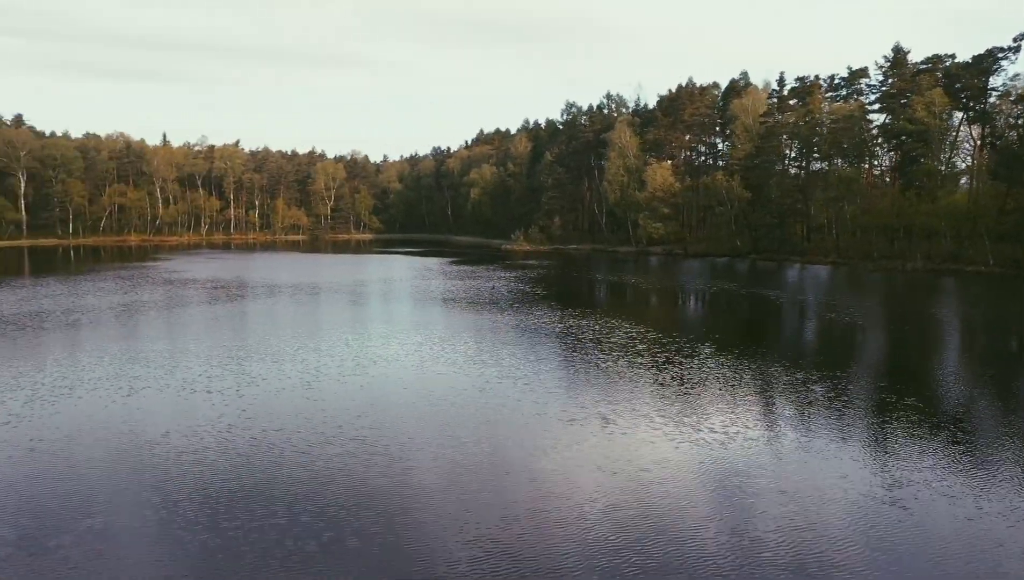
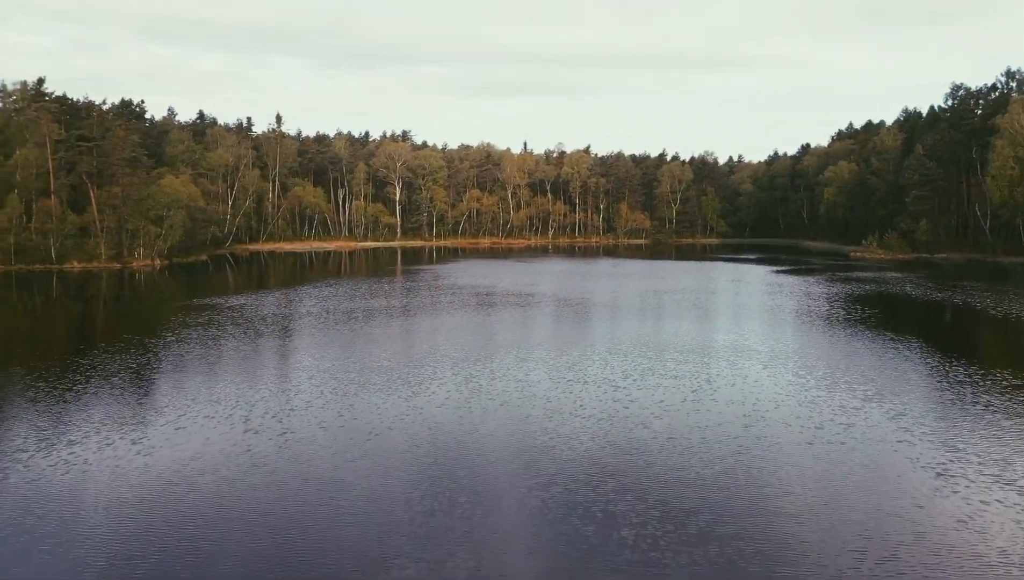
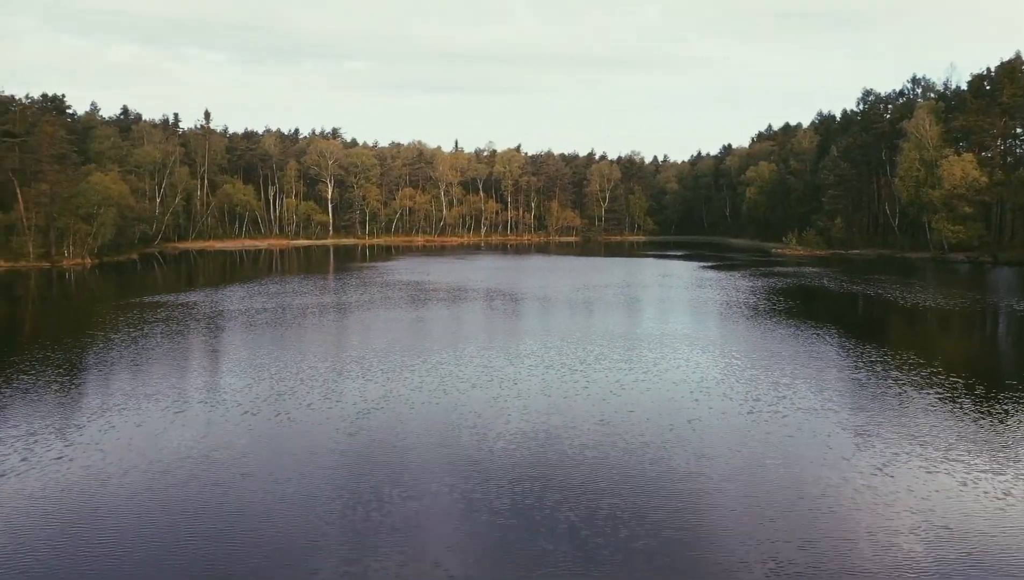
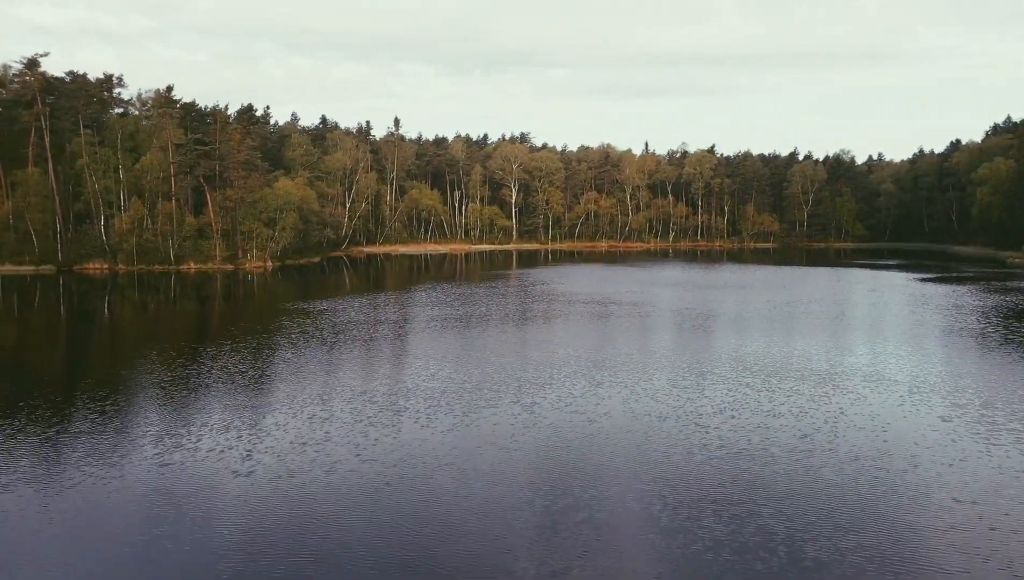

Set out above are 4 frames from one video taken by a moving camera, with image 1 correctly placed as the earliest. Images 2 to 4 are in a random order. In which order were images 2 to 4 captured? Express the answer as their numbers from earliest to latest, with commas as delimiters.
3, 2, 4
